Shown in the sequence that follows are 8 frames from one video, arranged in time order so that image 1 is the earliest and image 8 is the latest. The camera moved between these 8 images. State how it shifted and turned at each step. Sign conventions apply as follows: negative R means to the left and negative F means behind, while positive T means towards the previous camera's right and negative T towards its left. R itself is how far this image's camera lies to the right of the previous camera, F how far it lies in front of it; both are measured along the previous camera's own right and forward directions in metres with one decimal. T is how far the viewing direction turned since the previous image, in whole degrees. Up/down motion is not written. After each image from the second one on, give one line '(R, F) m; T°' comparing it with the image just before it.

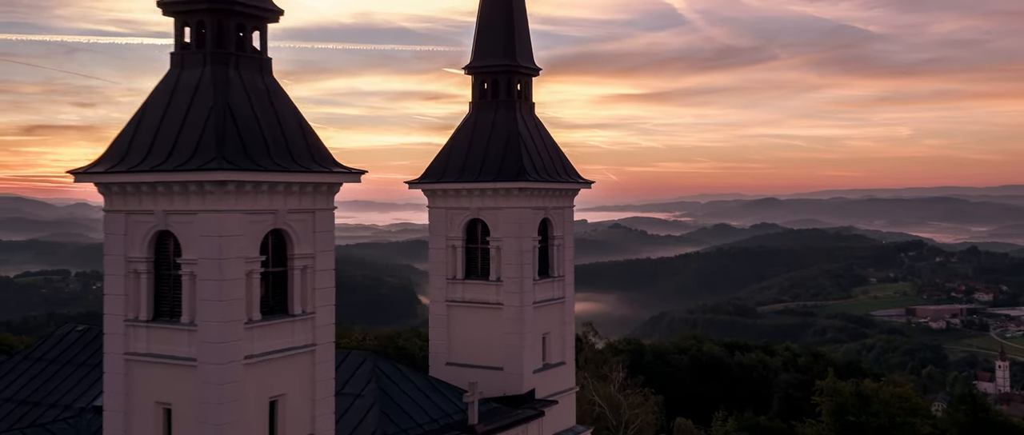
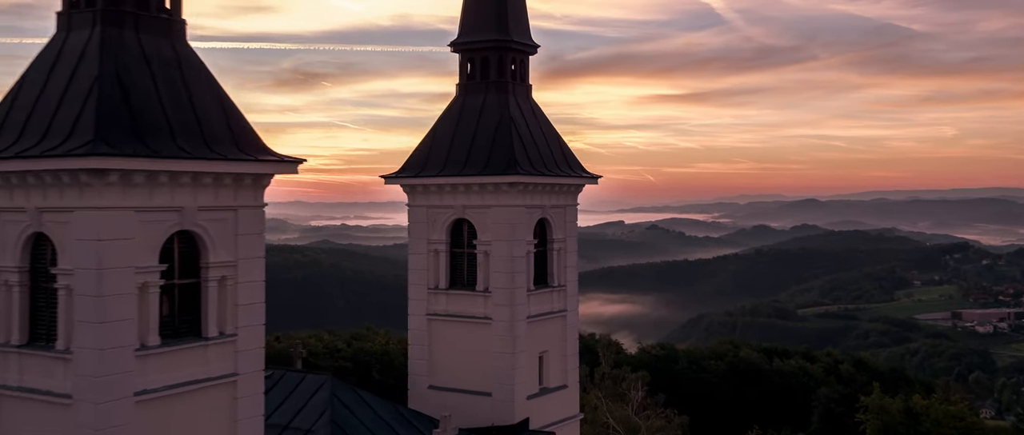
(+0.8, +2.6) m; -2°
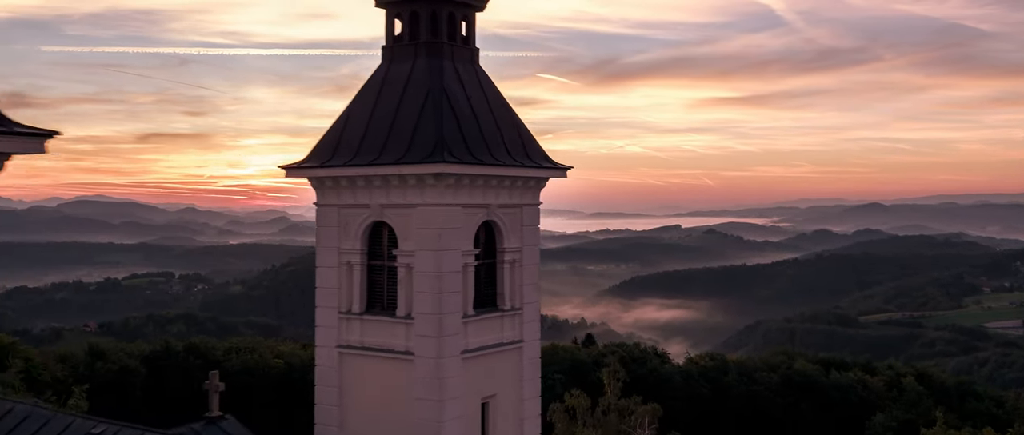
(+1.6, +3.9) m; -4°
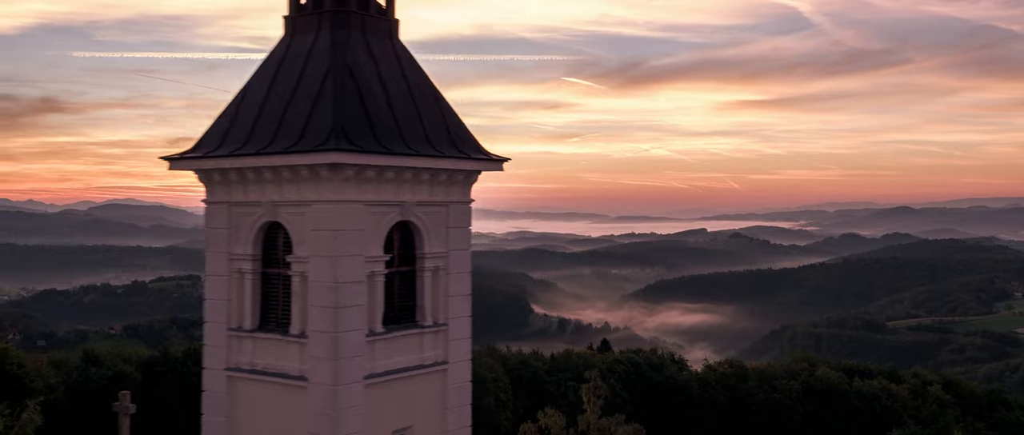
(+1.2, +1.9) m; -2°
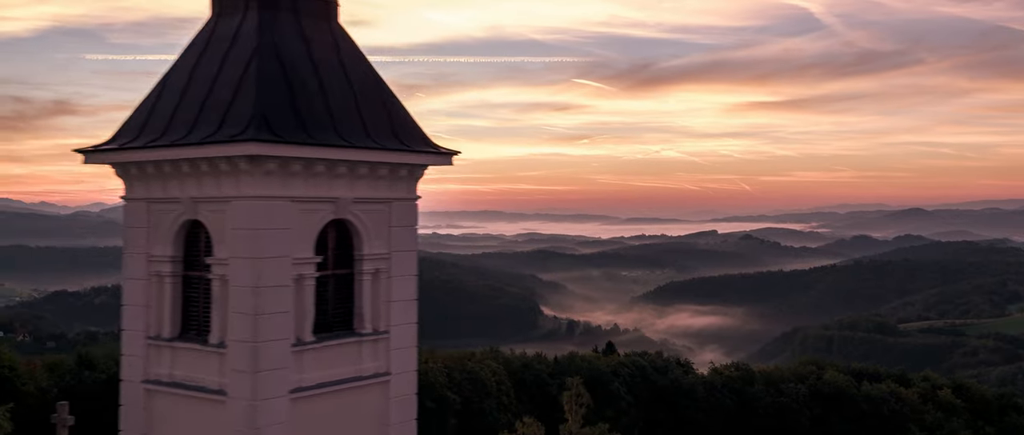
(+0.7, +0.9) m; -1°
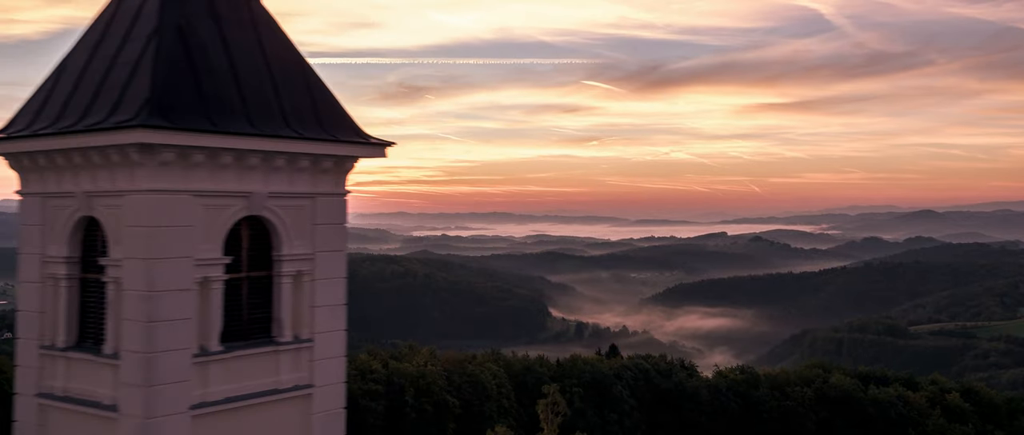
(+0.7, +0.9) m; -1°
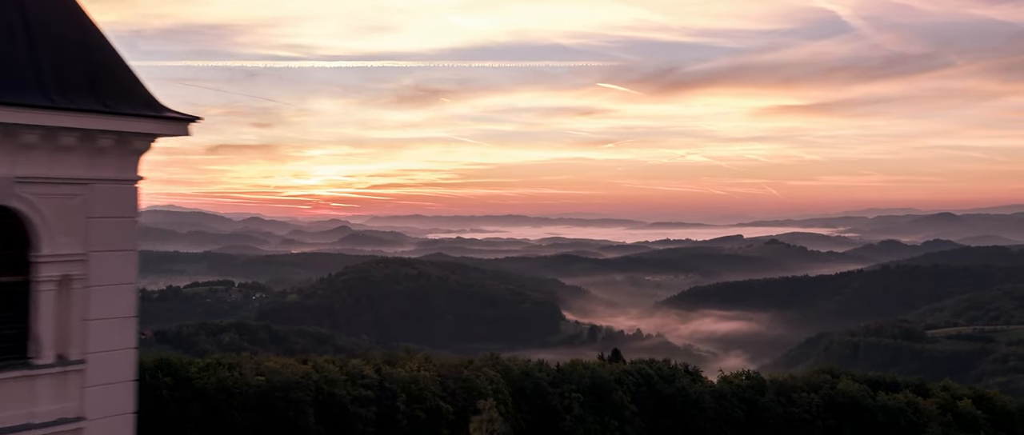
(+2.1, +3.1) m; -1°
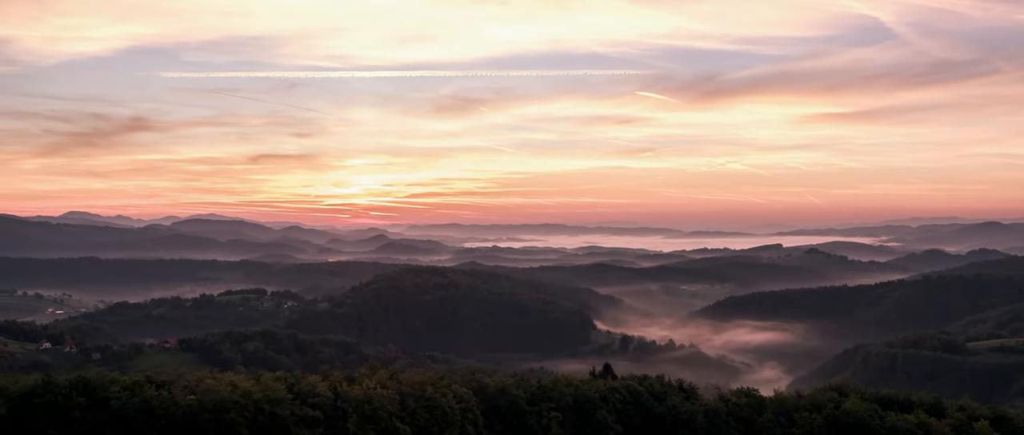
(+6.0, +5.4) m; -2°
